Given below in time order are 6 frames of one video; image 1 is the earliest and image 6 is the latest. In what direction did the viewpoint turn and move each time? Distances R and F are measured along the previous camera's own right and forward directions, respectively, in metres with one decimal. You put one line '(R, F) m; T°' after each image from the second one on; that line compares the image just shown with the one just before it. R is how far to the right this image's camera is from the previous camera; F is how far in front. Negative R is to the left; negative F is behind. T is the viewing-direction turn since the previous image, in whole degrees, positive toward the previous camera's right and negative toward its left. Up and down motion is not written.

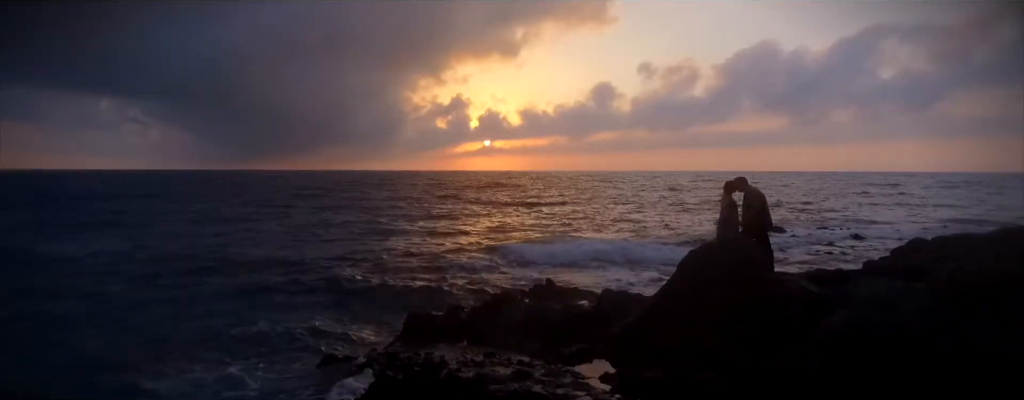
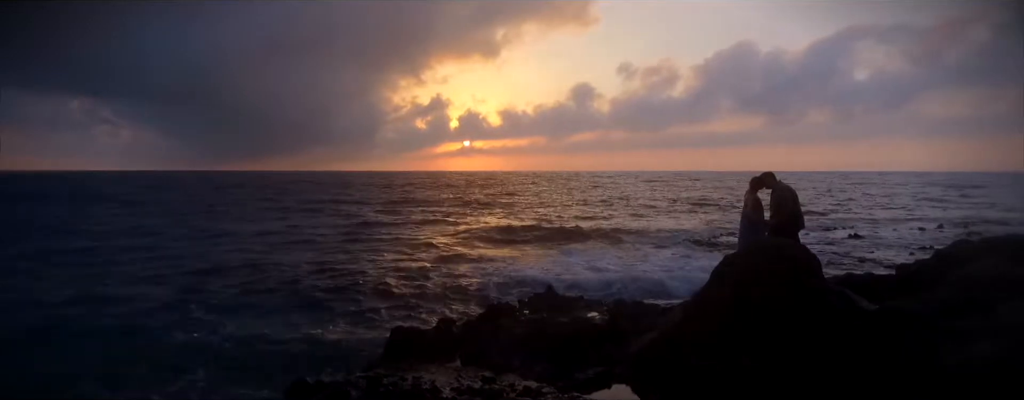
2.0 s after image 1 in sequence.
(-0.3, +1.3) m; +2°
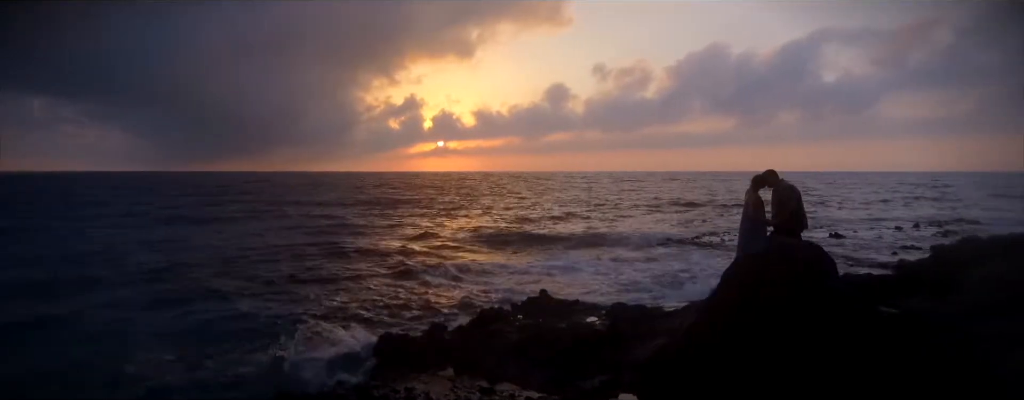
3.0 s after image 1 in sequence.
(-0.3, +0.4) m; +2°
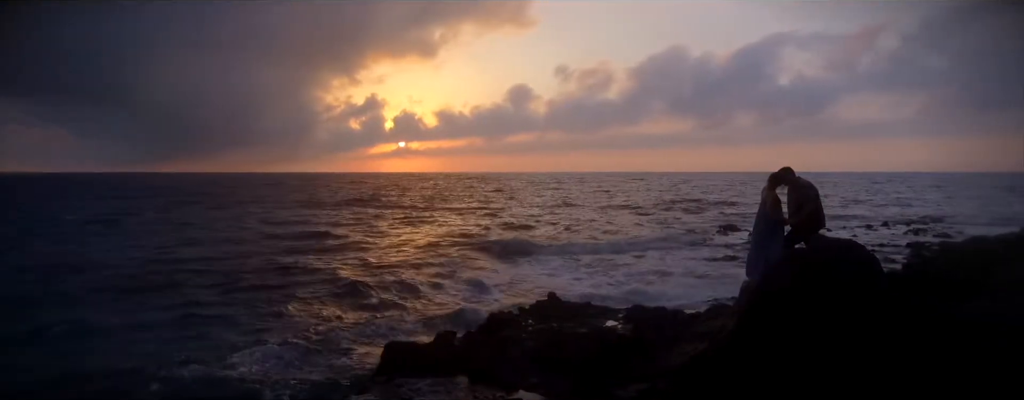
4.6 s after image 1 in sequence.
(-0.7, +0.4) m; +4°
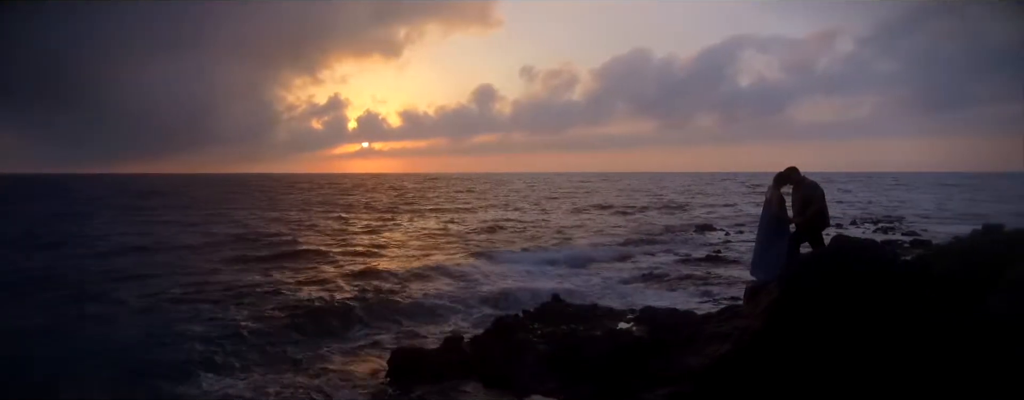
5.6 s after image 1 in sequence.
(-0.6, +0.2) m; +3°
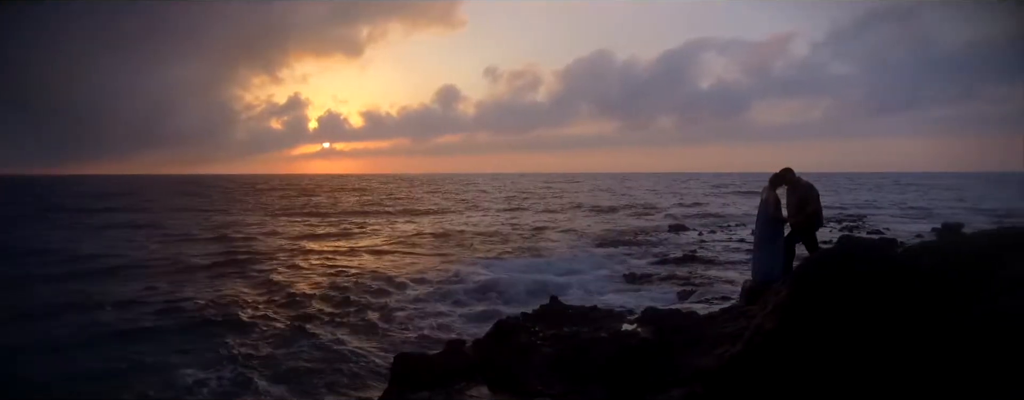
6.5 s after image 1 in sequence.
(-0.6, +0.1) m; +4°
